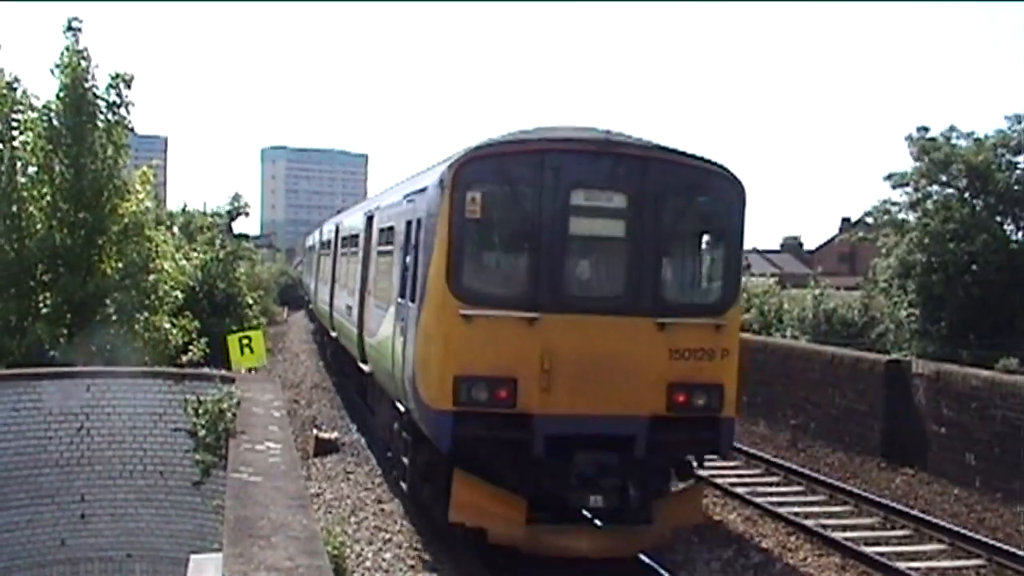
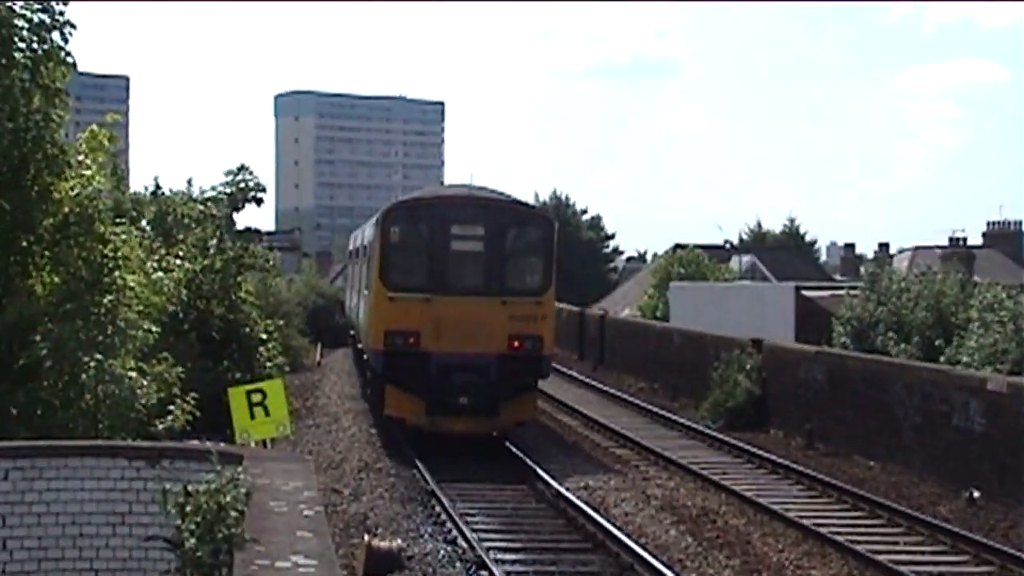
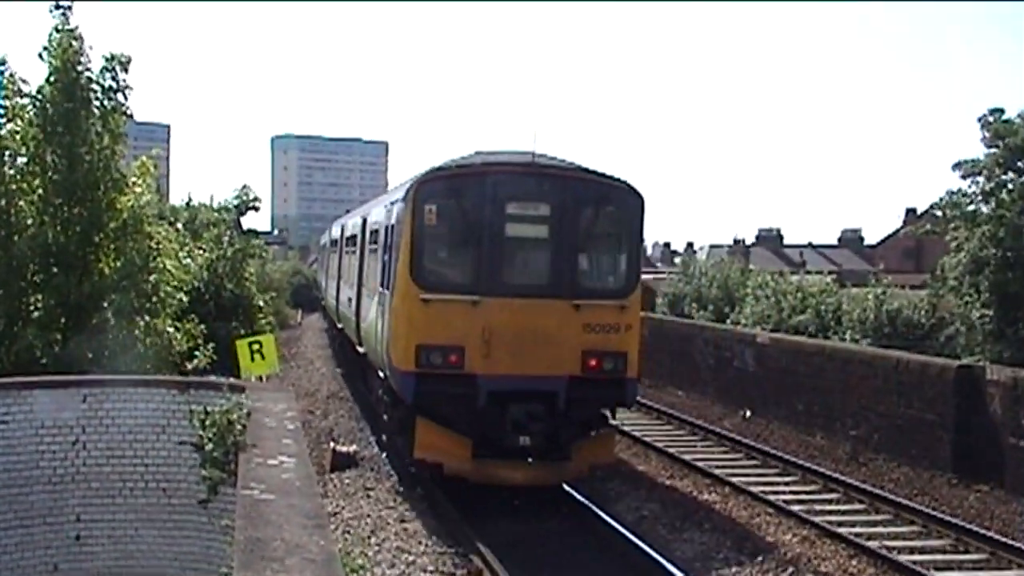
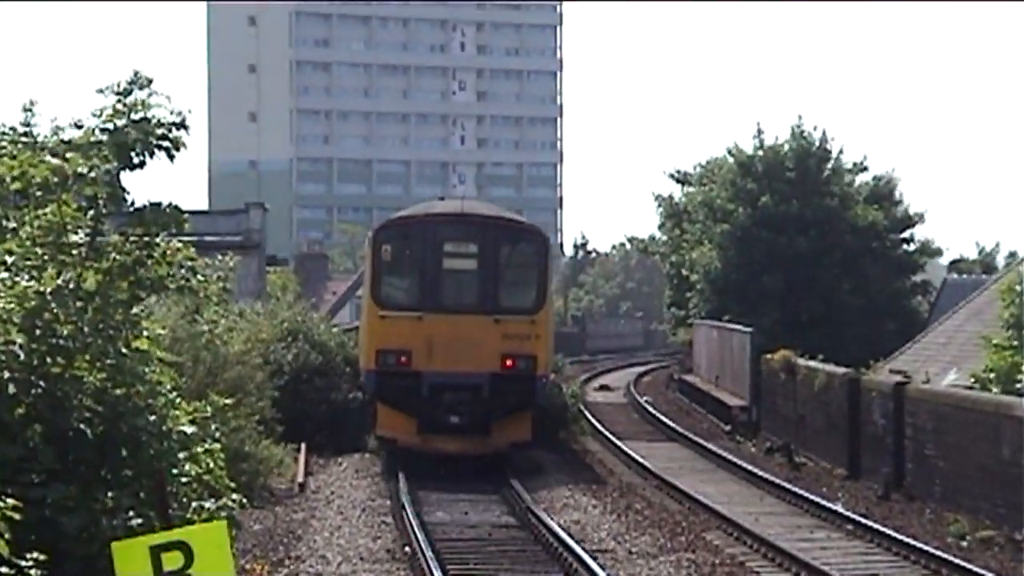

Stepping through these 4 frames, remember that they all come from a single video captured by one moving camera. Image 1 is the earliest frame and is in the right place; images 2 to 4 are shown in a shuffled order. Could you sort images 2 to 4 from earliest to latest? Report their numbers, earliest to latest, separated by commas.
3, 2, 4
